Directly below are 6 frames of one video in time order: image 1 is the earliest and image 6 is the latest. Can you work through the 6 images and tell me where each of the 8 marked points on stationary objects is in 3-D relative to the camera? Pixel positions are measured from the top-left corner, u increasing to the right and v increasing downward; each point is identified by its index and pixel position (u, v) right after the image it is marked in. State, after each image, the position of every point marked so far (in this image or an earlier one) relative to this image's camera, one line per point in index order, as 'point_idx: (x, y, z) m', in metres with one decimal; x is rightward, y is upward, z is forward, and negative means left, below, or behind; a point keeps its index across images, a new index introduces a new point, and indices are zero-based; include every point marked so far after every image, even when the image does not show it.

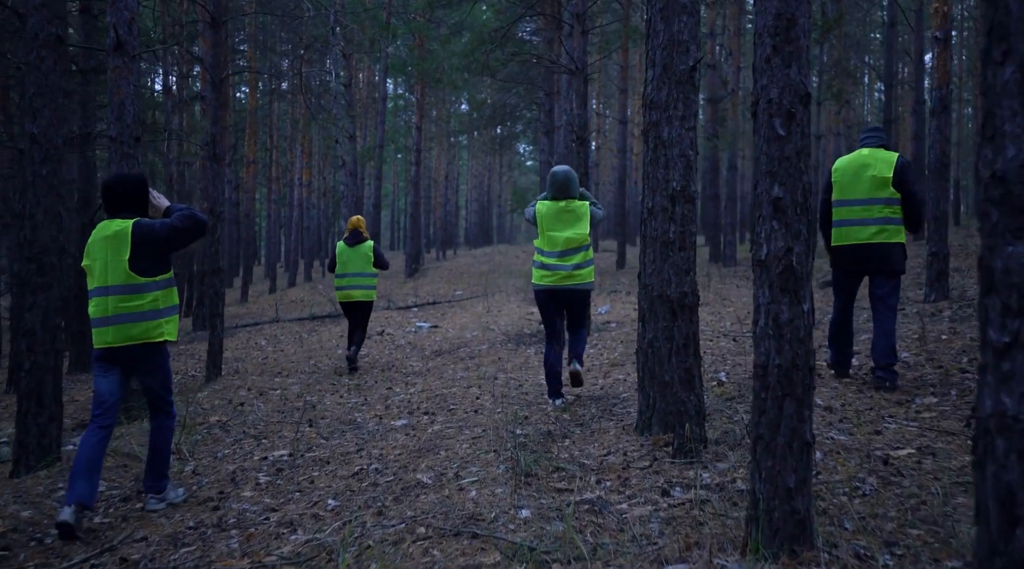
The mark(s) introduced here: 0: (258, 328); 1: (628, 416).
0: (-5.4, -0.9, +19.7) m
1: (+0.9, -1.0, +6.9) m
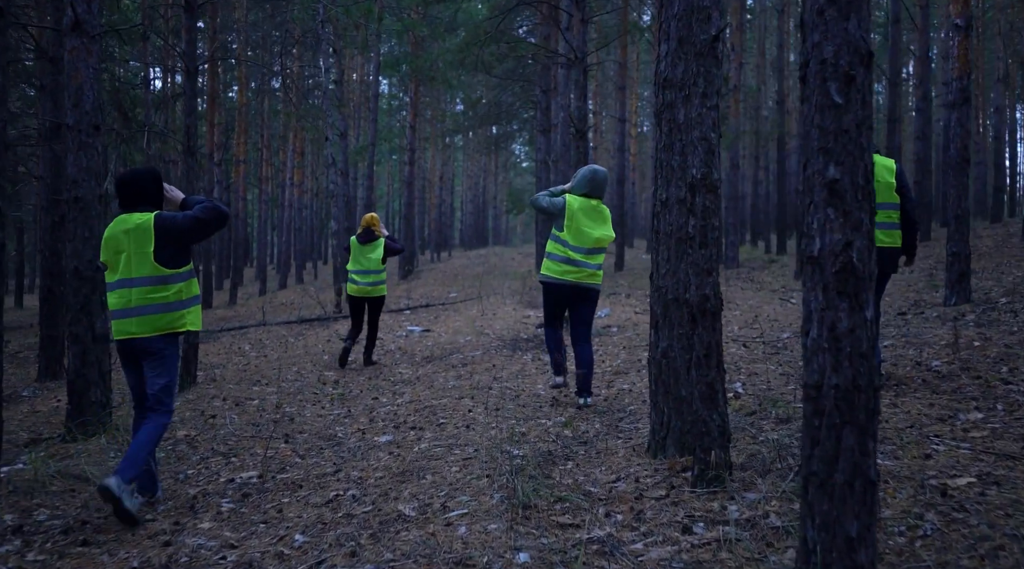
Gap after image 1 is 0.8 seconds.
0: (-5.5, -1.0, +18.9) m
1: (+0.8, -1.0, +6.2) m
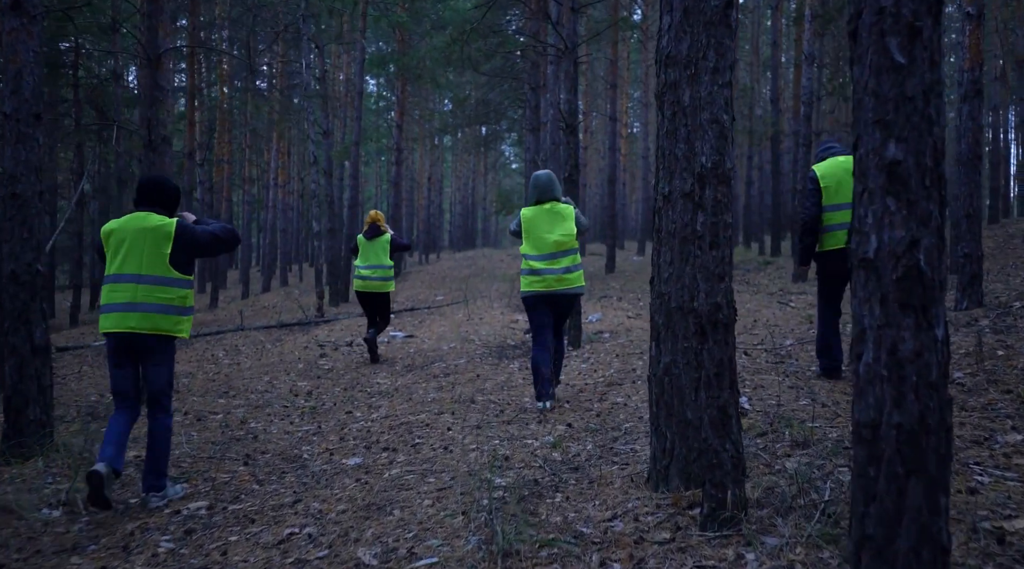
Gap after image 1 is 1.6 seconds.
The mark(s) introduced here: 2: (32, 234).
0: (-5.8, -1.0, +18.1) m
1: (+0.7, -1.0, +5.5) m
2: (-3.7, +0.4, +7.1) m
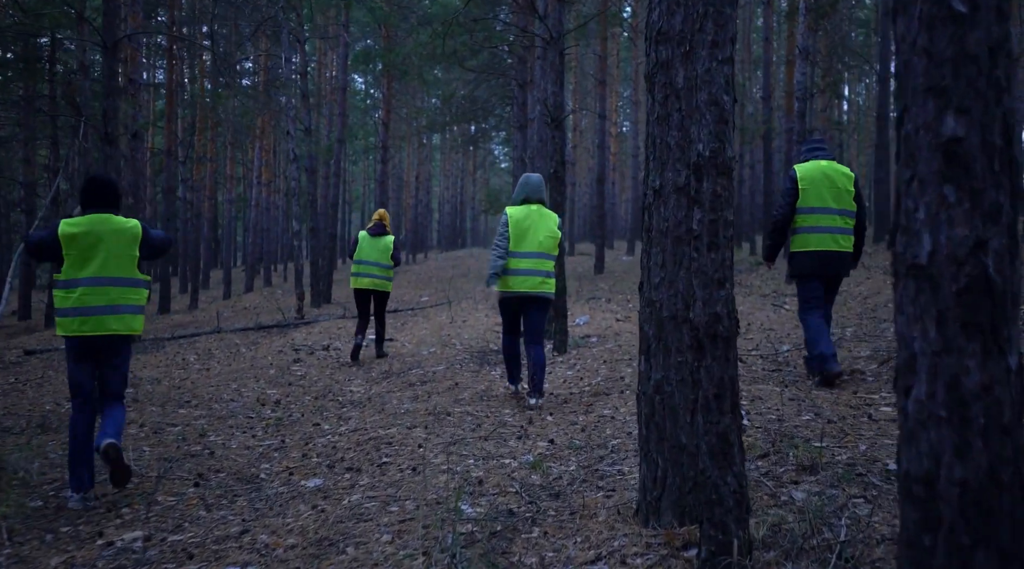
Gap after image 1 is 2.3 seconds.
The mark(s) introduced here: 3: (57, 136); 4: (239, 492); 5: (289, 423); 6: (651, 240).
0: (-6.1, -1.0, +17.5) m
1: (+0.6, -1.1, +4.9) m
2: (-3.8, +0.4, +6.5) m
3: (-9.0, +2.9, +18.3) m
4: (-1.8, -1.3, +6.0) m
5: (-2.0, -1.3, +8.5) m
6: (+0.6, +0.2, +4.1) m
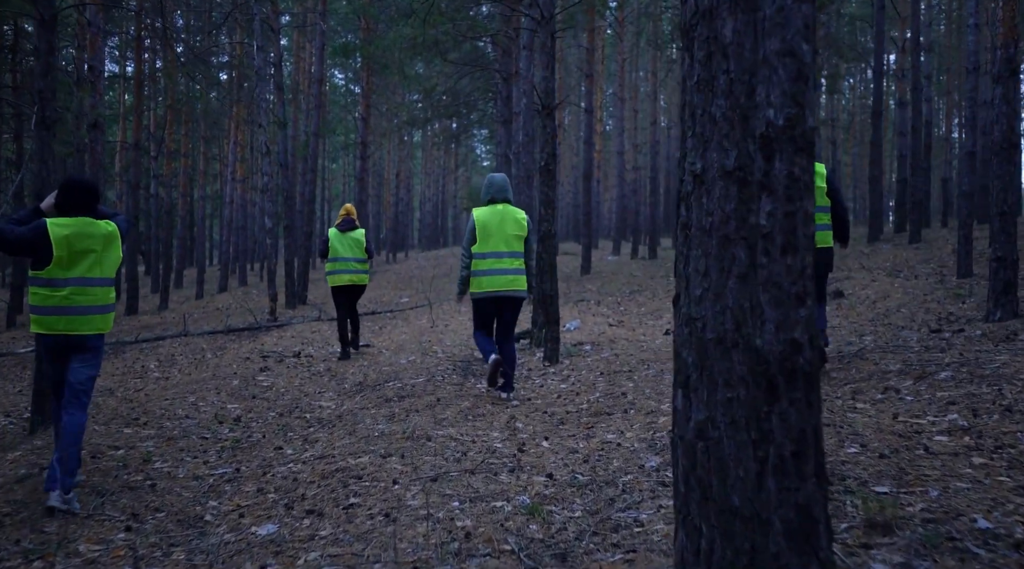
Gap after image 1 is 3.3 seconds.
0: (-6.3, -1.1, +16.4) m
1: (+0.6, -1.1, +4.0) m
2: (-3.9, +0.3, +5.4) m
3: (-9.3, +2.9, +17.2) m
4: (-1.8, -1.4, +5.0) m
5: (-2.1, -1.3, +7.5) m
6: (+0.6, +0.1, +3.1) m
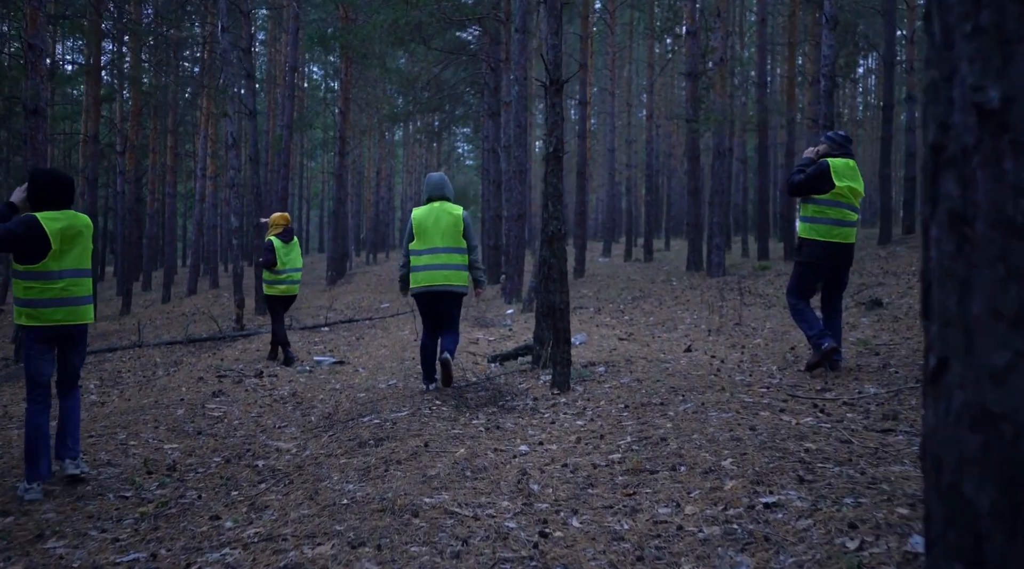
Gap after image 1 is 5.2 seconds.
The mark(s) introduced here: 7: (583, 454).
0: (-6.4, -1.1, +14.6) m
1: (+0.7, -1.2, +2.2) m
2: (-3.8, +0.2, +3.6) m
3: (-9.4, +2.8, +15.3) m
4: (-1.7, -1.5, +3.3) m
5: (-2.1, -1.4, +5.7) m
6: (+0.8, +0.1, +1.4) m
7: (+0.5, -1.1, +6.1) m
